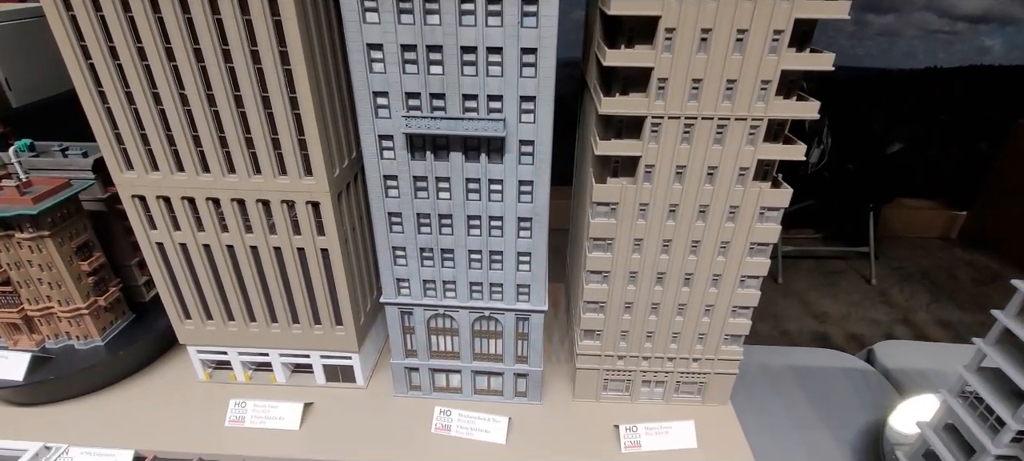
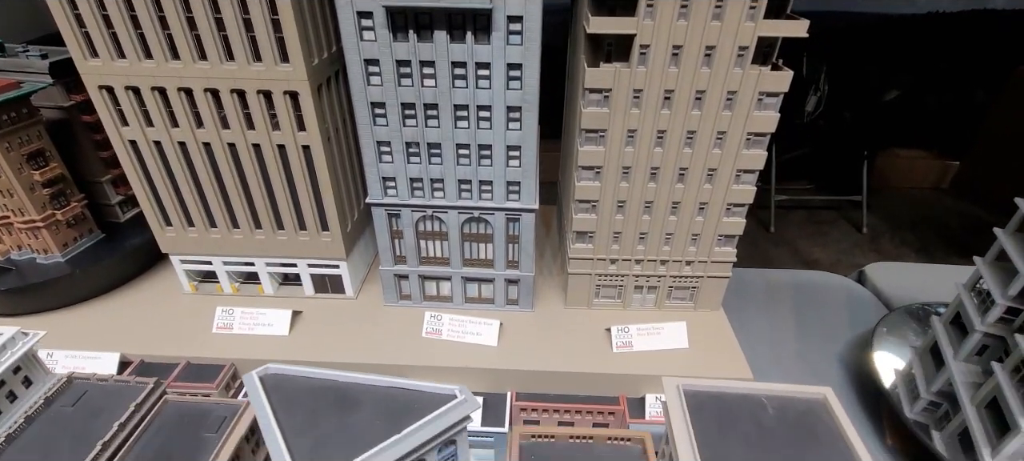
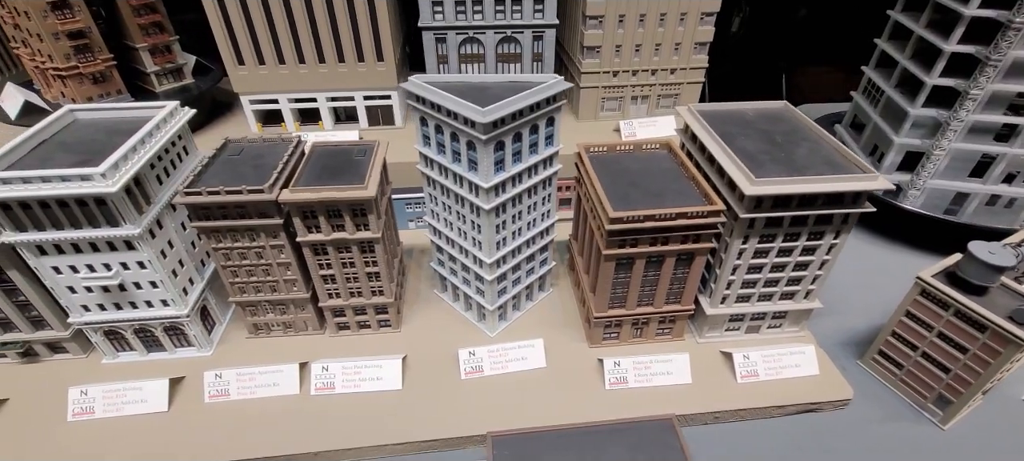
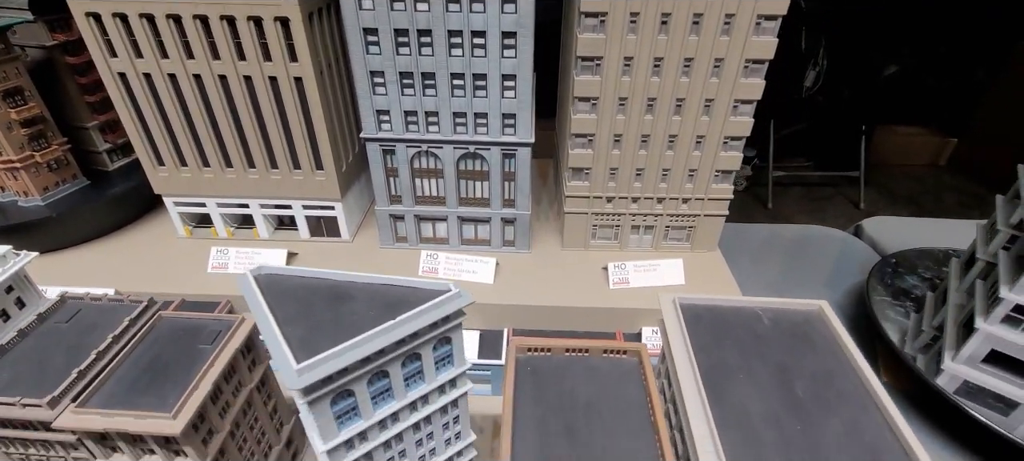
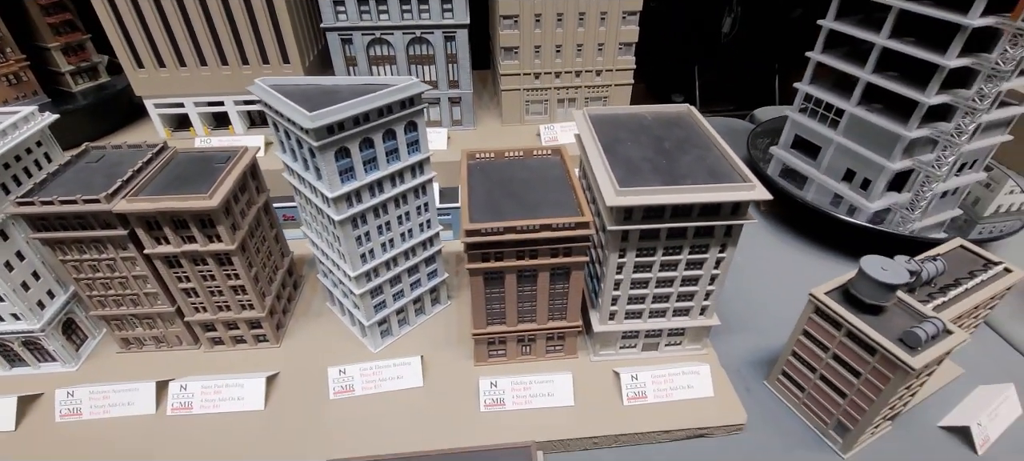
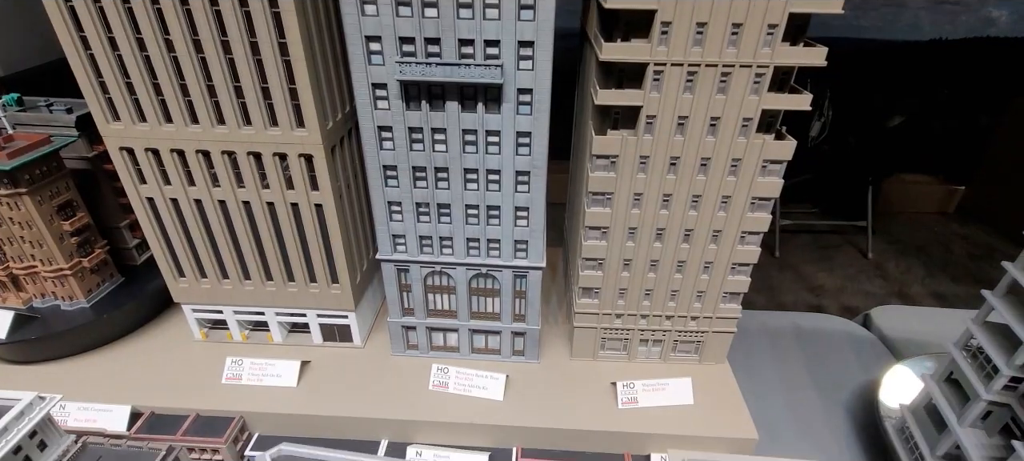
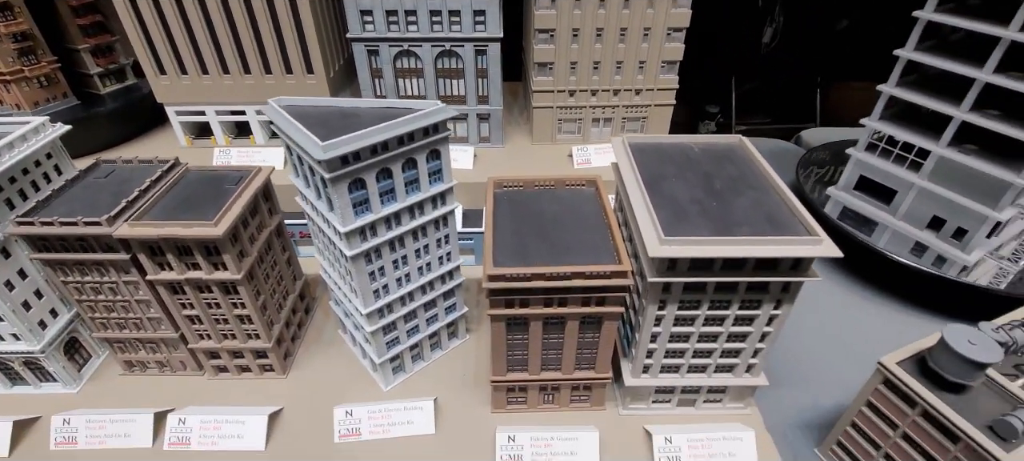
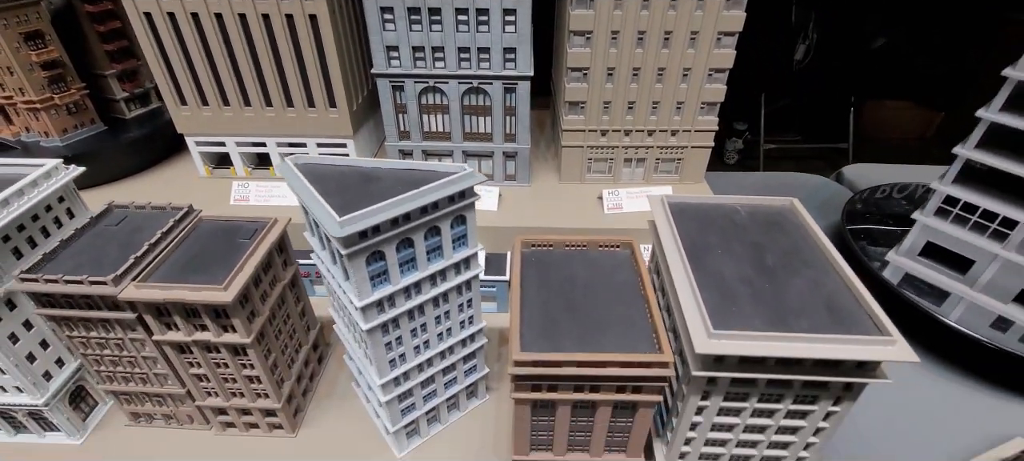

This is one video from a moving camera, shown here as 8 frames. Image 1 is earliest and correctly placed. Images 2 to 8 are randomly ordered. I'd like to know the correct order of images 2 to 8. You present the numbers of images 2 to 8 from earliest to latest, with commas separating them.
6, 2, 4, 8, 7, 5, 3
